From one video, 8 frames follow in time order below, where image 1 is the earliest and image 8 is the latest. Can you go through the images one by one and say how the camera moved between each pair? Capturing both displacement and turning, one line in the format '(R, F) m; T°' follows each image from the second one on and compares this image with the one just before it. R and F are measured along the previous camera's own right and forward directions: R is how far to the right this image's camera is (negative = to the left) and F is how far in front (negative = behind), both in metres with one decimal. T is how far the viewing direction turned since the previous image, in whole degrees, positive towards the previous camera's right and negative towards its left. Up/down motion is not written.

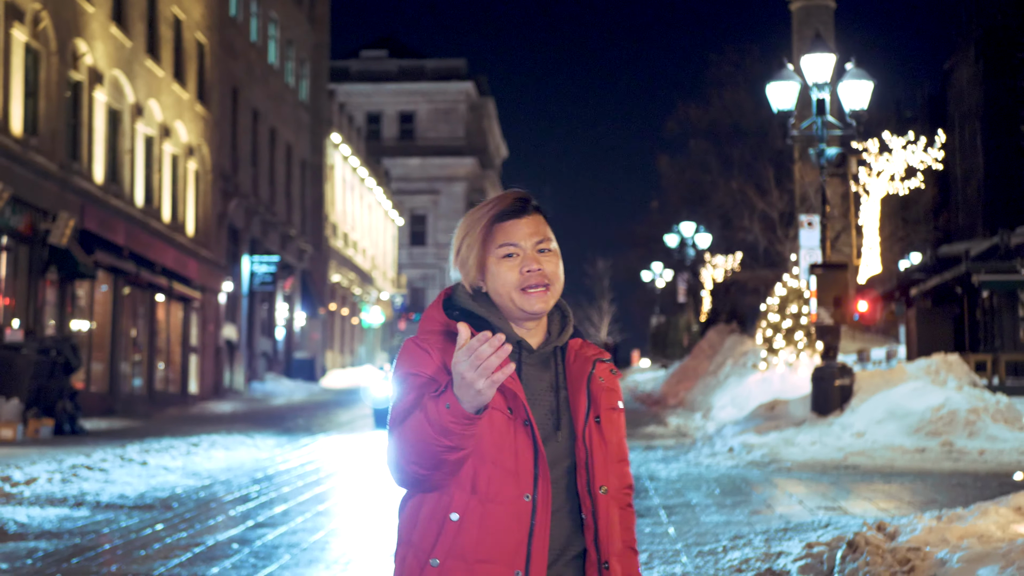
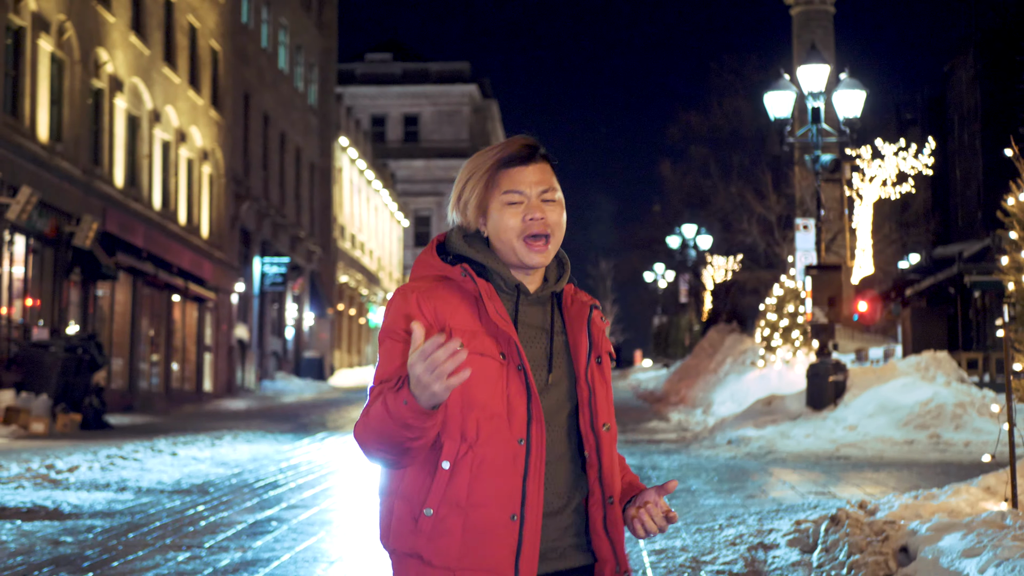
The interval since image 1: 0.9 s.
(-0.1, -0.9) m; 0°
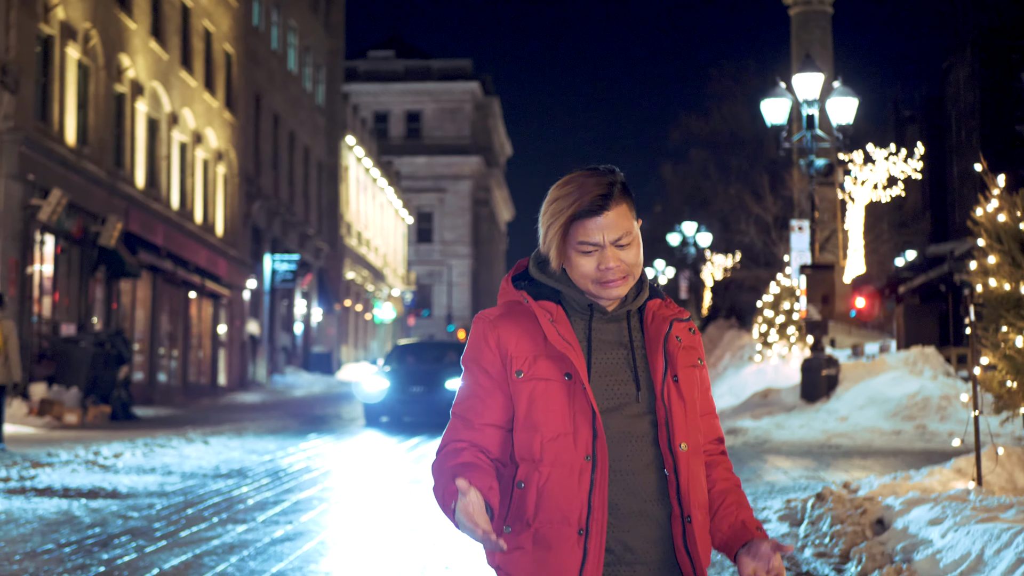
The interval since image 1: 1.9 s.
(-0.2, -1.0) m; 0°
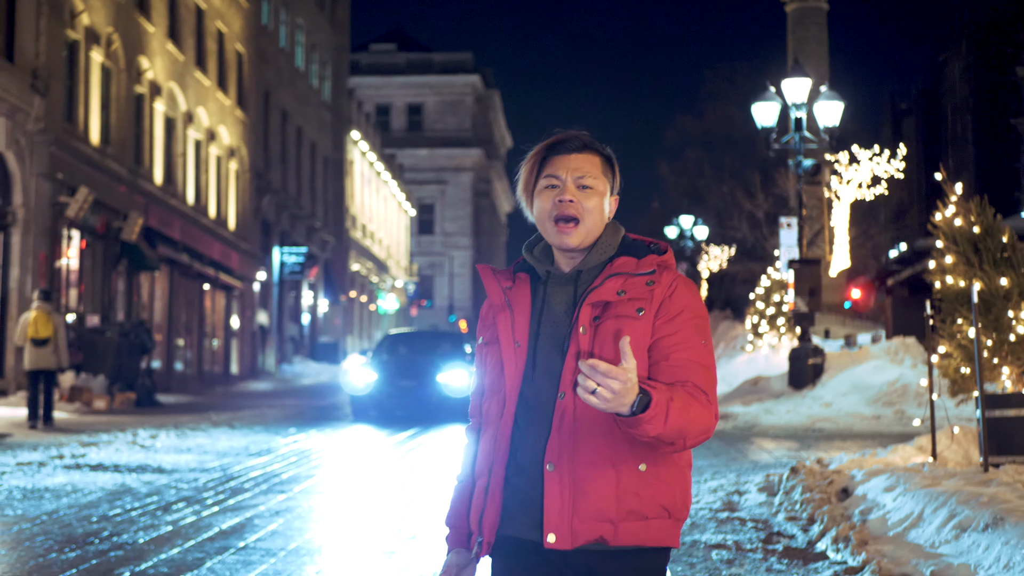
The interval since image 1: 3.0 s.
(-0.1, -1.2) m; 0°
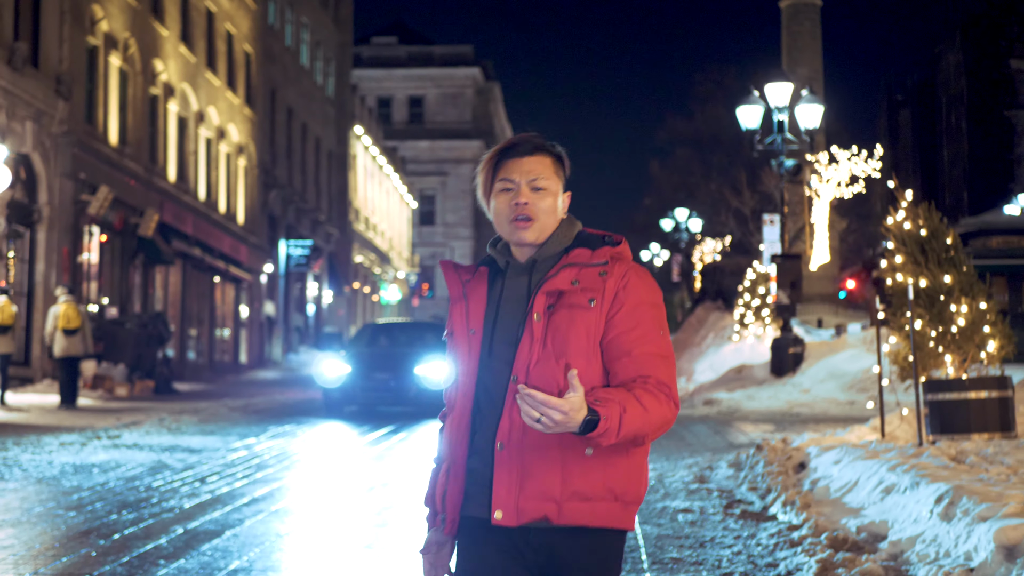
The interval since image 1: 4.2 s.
(0.0, -1.3) m; 0°
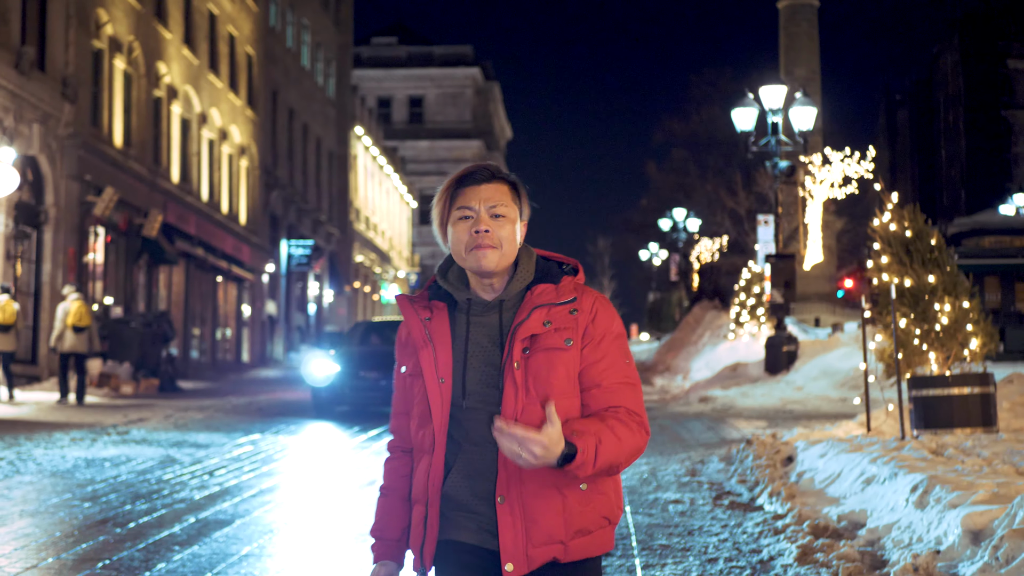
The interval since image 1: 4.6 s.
(0.0, -0.4) m; 0°
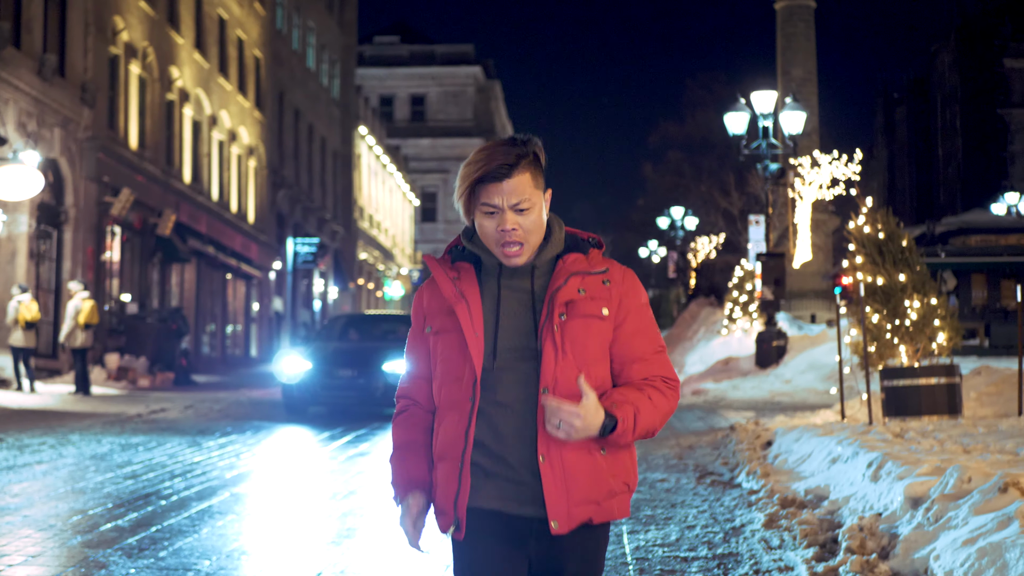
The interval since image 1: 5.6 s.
(0.0, -1.0) m; 0°
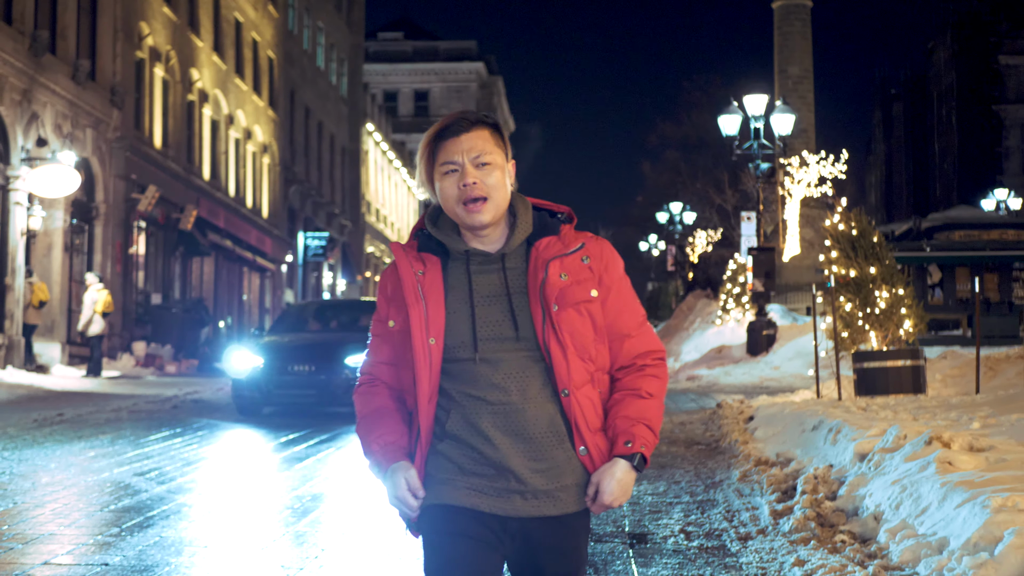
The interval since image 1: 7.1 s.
(-0.1, -1.5) m; 0°
